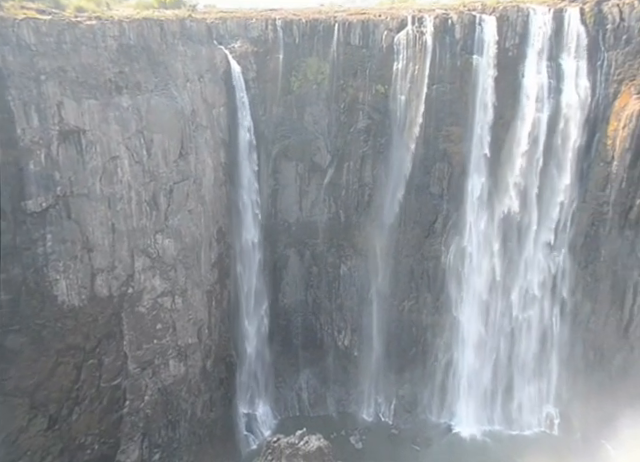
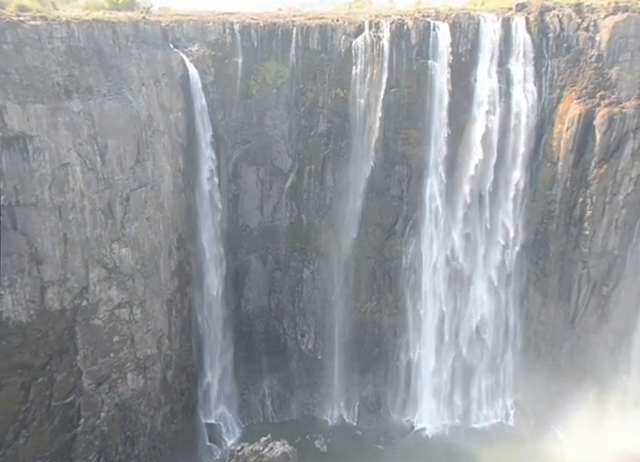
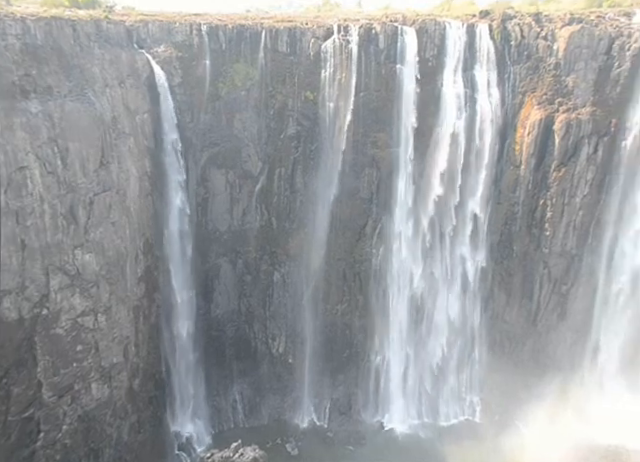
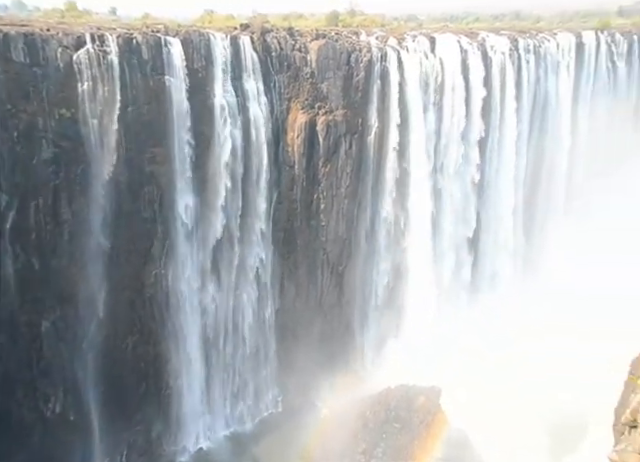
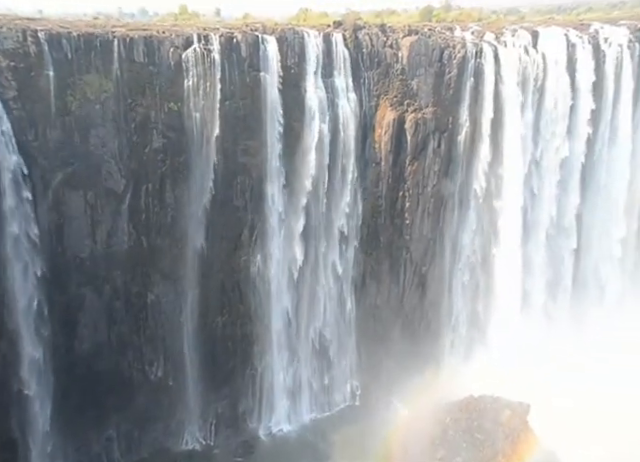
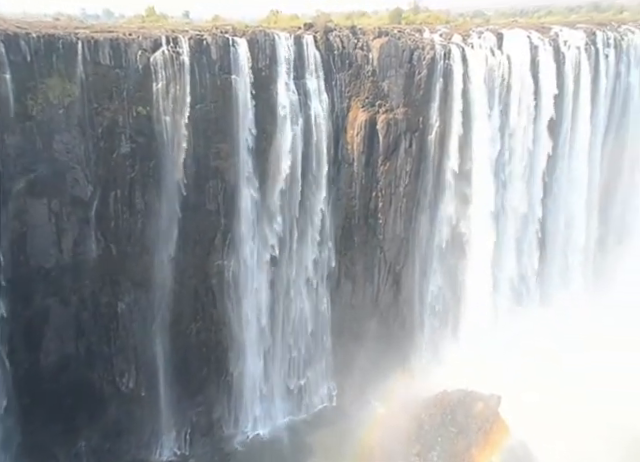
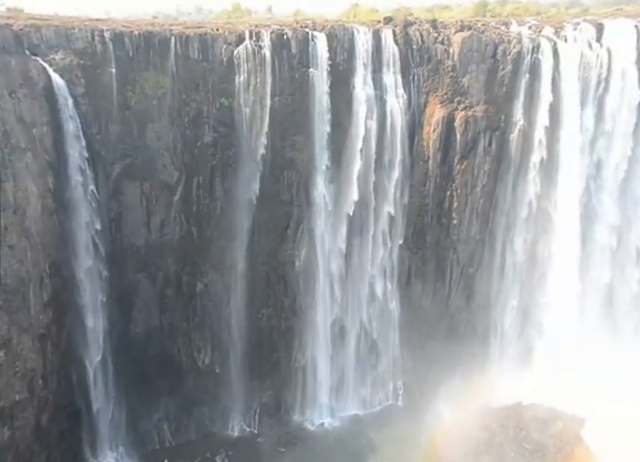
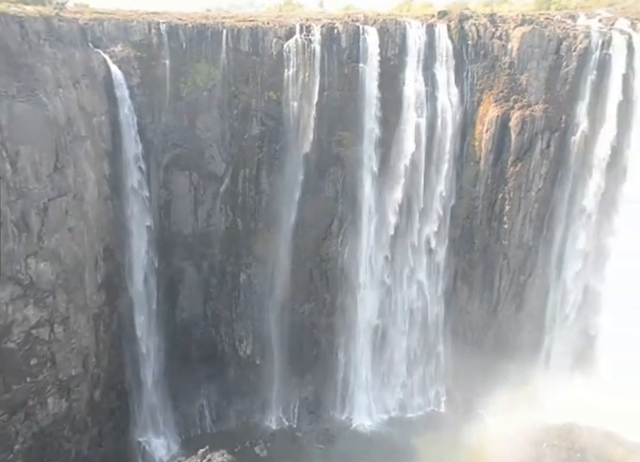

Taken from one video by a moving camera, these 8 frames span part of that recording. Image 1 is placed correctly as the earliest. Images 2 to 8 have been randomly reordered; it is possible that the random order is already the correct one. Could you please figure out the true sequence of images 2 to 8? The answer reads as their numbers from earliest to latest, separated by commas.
2, 3, 8, 7, 5, 6, 4
